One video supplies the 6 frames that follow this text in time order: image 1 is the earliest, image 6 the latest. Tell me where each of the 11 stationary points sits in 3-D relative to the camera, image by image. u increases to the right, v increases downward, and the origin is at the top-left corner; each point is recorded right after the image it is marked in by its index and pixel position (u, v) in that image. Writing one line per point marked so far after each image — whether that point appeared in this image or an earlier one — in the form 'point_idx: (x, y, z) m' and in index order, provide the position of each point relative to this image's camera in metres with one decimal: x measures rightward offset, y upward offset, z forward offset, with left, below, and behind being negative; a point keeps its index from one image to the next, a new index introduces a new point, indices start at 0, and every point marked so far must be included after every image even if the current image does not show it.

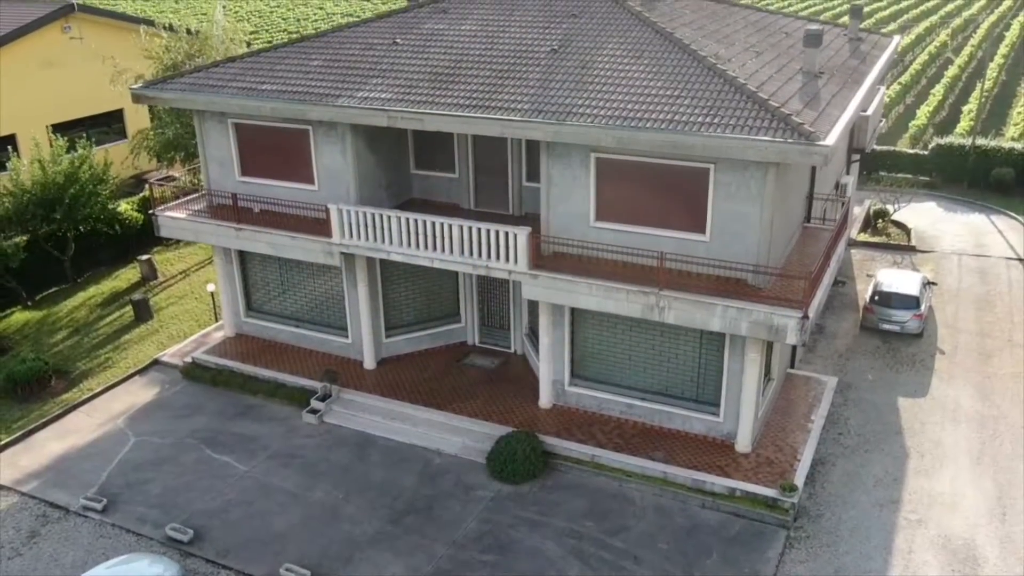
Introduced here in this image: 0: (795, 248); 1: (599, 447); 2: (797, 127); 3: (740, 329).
0: (+4.7, +0.6, +17.4) m
1: (+1.5, -2.7, +17.5) m
2: (+3.9, +2.2, +14.3) m
3: (+3.4, -0.6, +15.3) m
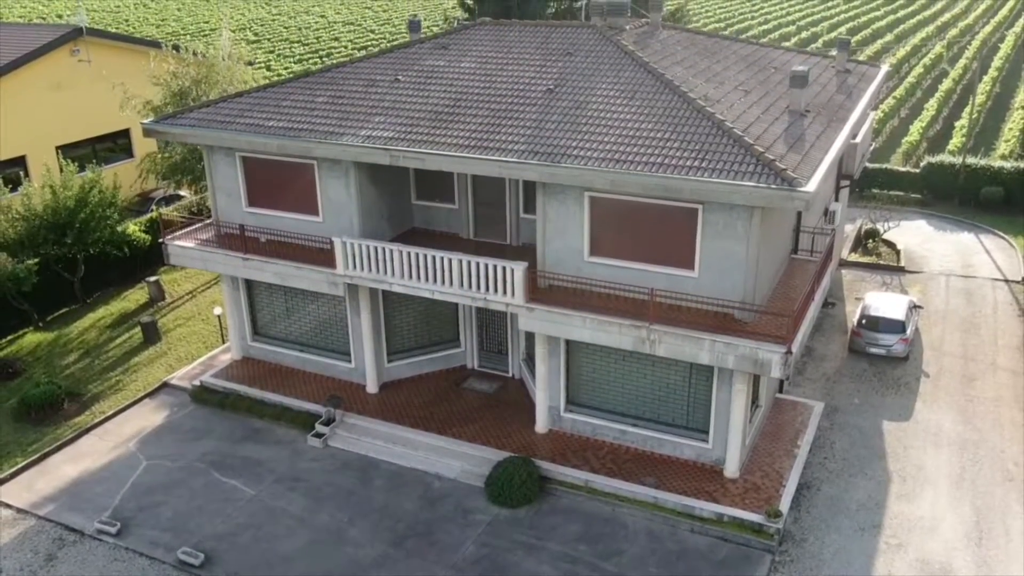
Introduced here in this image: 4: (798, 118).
0: (+4.7, +0.1, +18.1) m
1: (+1.4, -3.2, +18.2) m
2: (+3.9, +1.7, +15.0) m
3: (+3.3, -1.1, +16.0) m
4: (+5.0, +3.0, +18.3) m
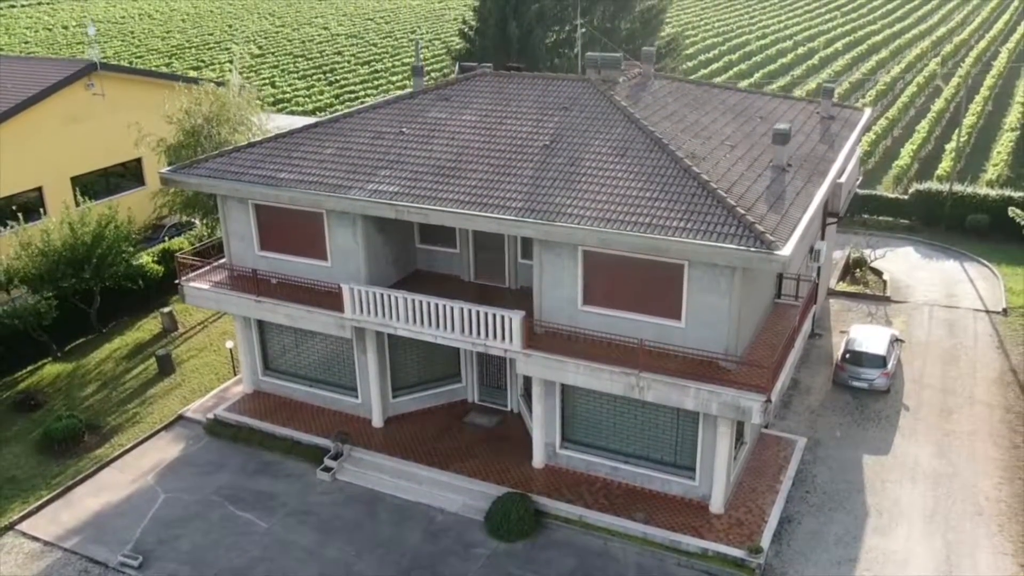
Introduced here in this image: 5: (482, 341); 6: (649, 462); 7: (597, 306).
0: (+4.7, -0.8, +19.2) m
1: (+1.4, -4.1, +19.3) m
2: (+3.8, +0.8, +16.1) m
3: (+3.3, -2.0, +17.2) m
4: (+5.0, +2.1, +19.4) m
5: (-0.5, -1.0, +19.2) m
6: (+2.6, -3.3, +19.7) m
7: (+1.5, -0.3, +18.3) m
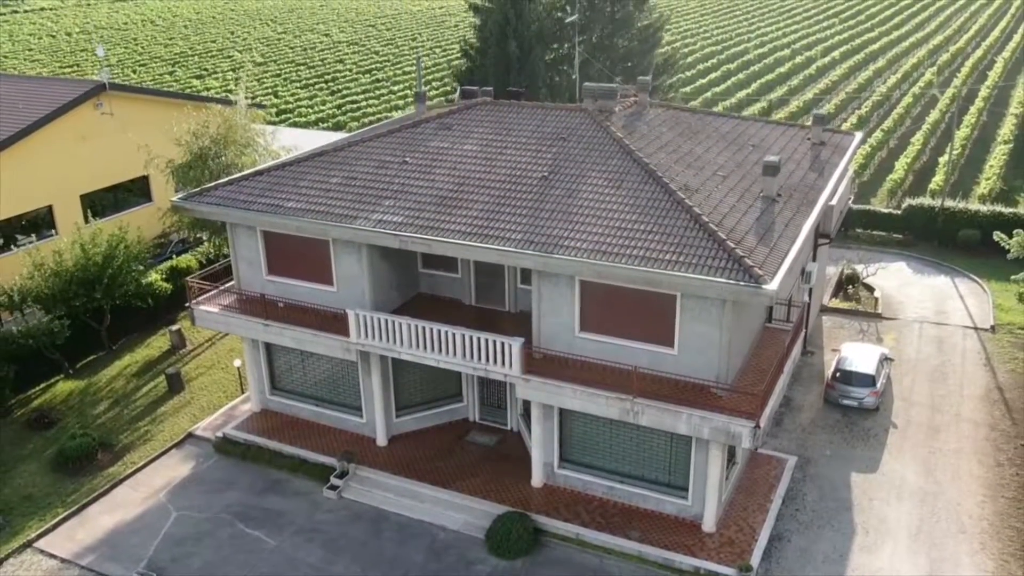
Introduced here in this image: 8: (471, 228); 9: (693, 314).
0: (+4.7, -1.3, +20.0) m
1: (+1.4, -4.6, +20.0) m
2: (+3.8, +0.3, +16.8) m
3: (+3.3, -2.5, +17.9) m
4: (+5.0, +1.6, +20.1) m
5: (-0.5, -1.5, +19.9) m
6: (+2.6, -3.8, +20.5) m
7: (+1.5, -0.8, +19.1) m
8: (-0.8, +1.1, +19.4) m
9: (+3.1, -0.5, +17.9) m
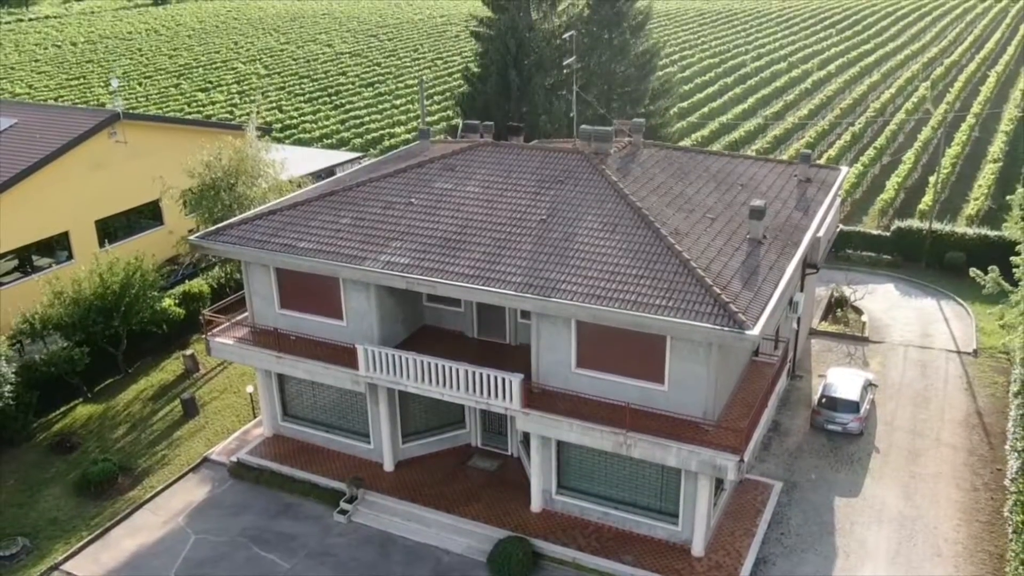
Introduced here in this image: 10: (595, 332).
0: (+4.7, -2.0, +21.2) m
1: (+1.4, -5.3, +21.2) m
2: (+3.8, -0.4, +18.0) m
3: (+3.3, -3.3, +19.1) m
4: (+5.0, +0.9, +21.3) m
5: (-0.5, -2.3, +21.1) m
6: (+2.6, -4.6, +21.7) m
7: (+1.5, -1.6, +20.3) m
8: (-0.8, +0.3, +20.6) m
9: (+3.1, -1.2, +19.1) m
10: (+1.6, -0.9, +19.9) m
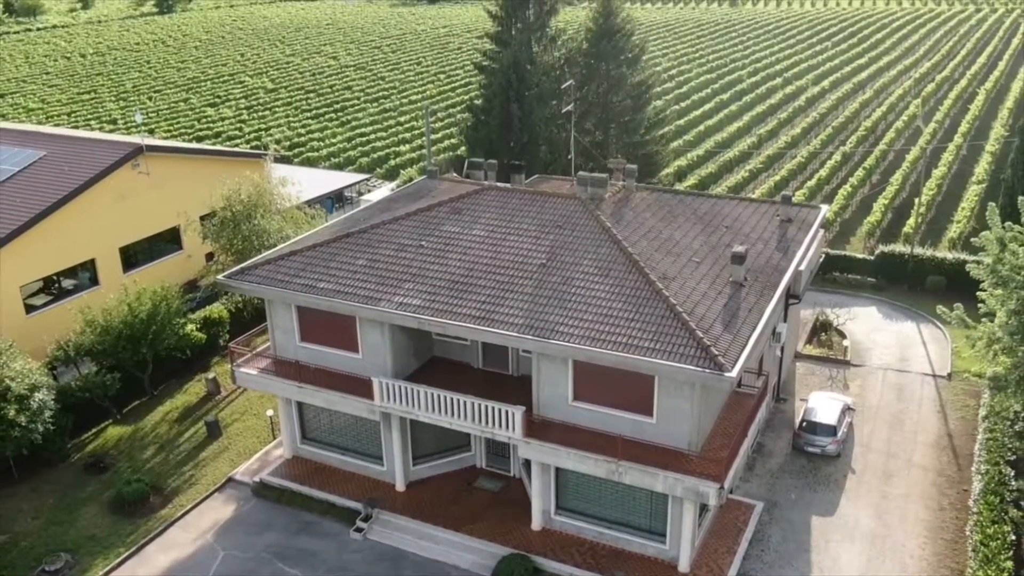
0: (+4.7, -2.9, +23.2) m
1: (+1.4, -6.2, +23.3) m
2: (+3.9, -1.3, +20.1) m
3: (+3.3, -4.2, +21.1) m
4: (+5.1, 0.0, +23.4) m
5: (-0.5, -3.1, +23.2) m
6: (+2.7, -5.5, +23.7) m
7: (+1.6, -2.5, +22.3) m
8: (-0.7, -0.5, +22.6) m
9: (+3.2, -2.1, +21.1) m
10: (+1.6, -1.7, +21.9) m
